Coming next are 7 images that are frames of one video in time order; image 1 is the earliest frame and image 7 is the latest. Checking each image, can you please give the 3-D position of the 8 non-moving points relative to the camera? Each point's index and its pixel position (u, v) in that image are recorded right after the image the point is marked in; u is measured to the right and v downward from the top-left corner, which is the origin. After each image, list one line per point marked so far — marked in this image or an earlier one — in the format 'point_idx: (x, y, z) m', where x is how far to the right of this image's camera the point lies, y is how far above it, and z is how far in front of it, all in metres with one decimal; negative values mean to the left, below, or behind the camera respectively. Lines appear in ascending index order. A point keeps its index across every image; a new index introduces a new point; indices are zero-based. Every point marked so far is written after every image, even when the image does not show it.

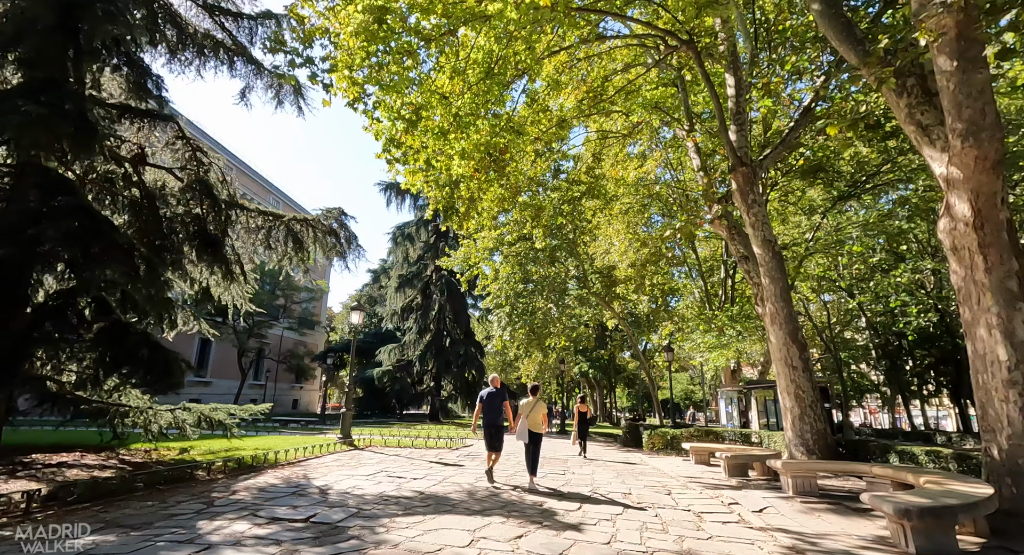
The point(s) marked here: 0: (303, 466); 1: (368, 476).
0: (-2.8, -2.5, +6.7) m
1: (-1.8, -2.4, +6.2) m
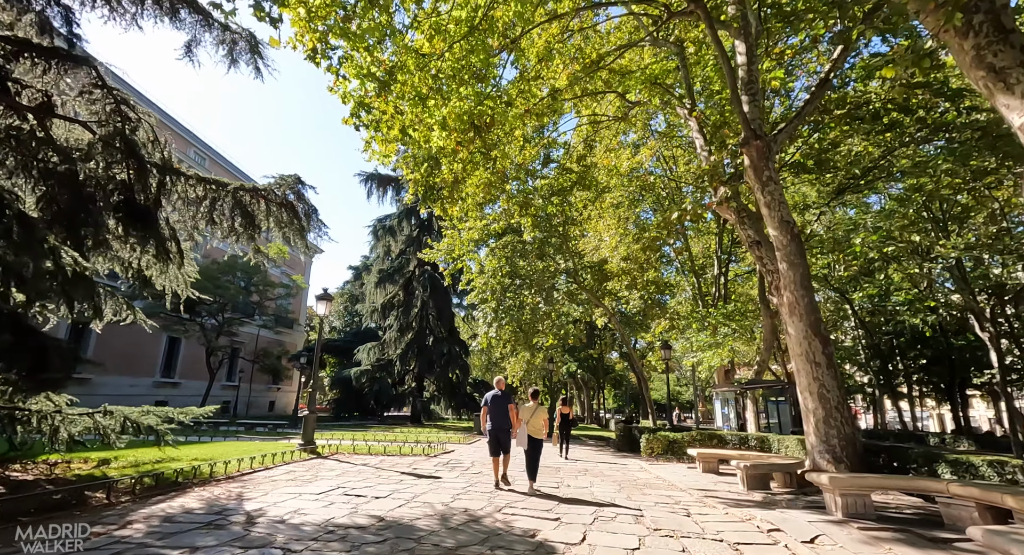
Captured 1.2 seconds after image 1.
0: (-2.9, -2.2, +5.5) m
1: (-1.9, -2.2, +5.0) m
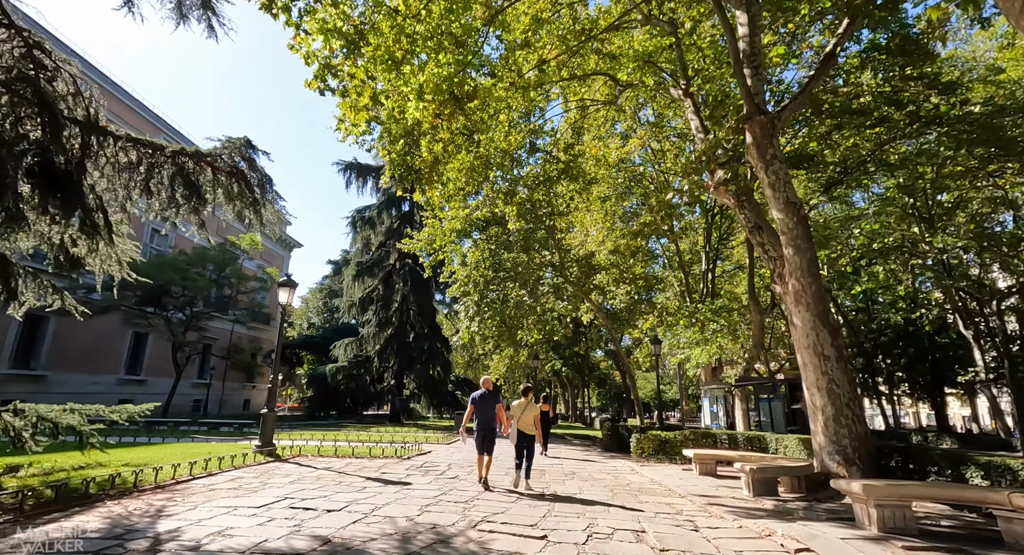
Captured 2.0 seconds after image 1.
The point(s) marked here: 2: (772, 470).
0: (-3.1, -2.0, +4.7) m
1: (-2.1, -1.9, +4.2) m
2: (+3.1, -2.3, +5.9) m
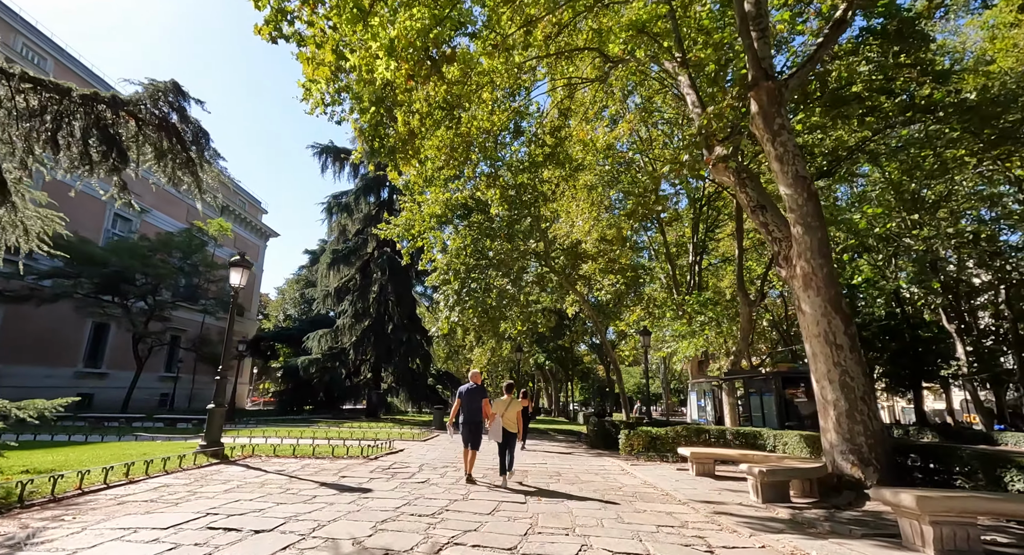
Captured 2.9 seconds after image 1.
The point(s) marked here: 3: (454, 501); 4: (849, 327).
0: (-3.3, -1.7, +3.8) m
1: (-2.3, -1.7, +3.4) m
2: (+2.8, -2.0, +5.2) m
3: (-0.5, -2.1, +4.8) m
4: (+4.3, -0.6, +6.4) m
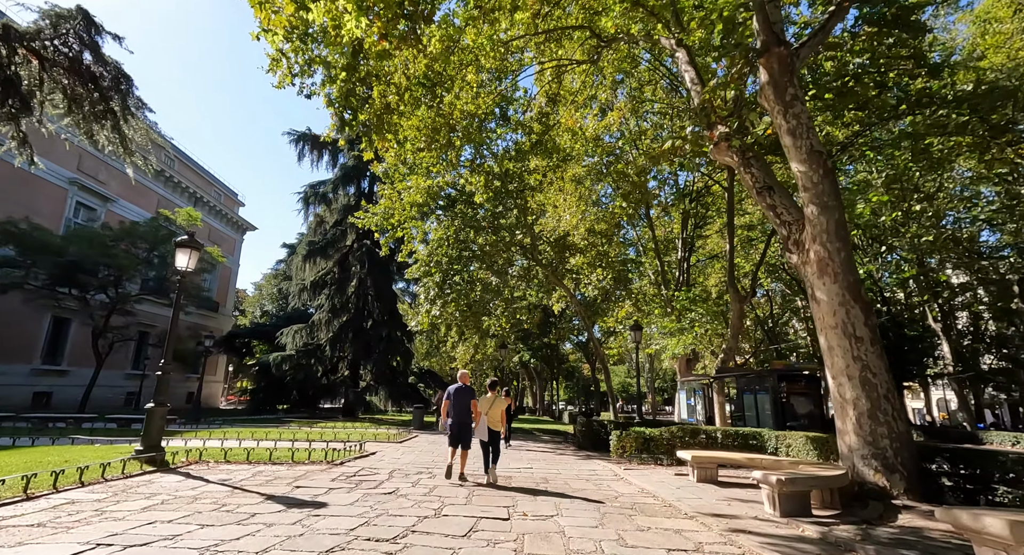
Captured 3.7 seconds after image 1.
0: (-3.5, -1.5, +2.9) m
1: (-2.4, -1.4, +2.5) m
2: (+2.7, -1.8, +4.6) m
3: (-0.7, -1.9, +4.0) m
4: (+4.1, -0.4, +5.8) m
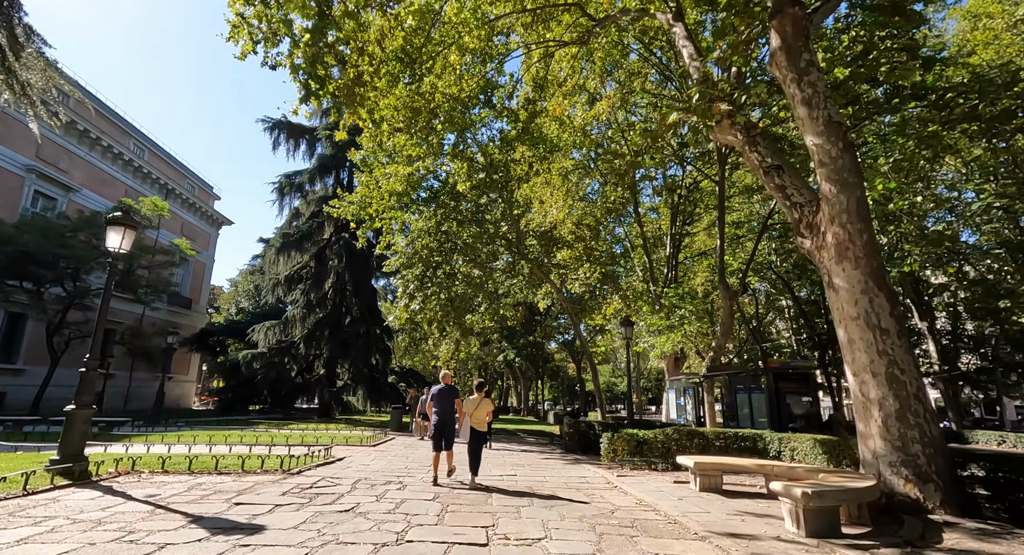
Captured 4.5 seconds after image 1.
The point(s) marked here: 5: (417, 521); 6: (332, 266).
0: (-3.6, -1.3, +2.1) m
1: (-2.5, -1.3, +1.7) m
2: (+2.5, -1.7, +3.9) m
3: (-0.8, -1.7, +3.3) m
4: (+3.9, -0.3, +5.1) m
5: (-0.8, -2.0, +4.2) m
6: (-6.9, +0.5, +19.5) m
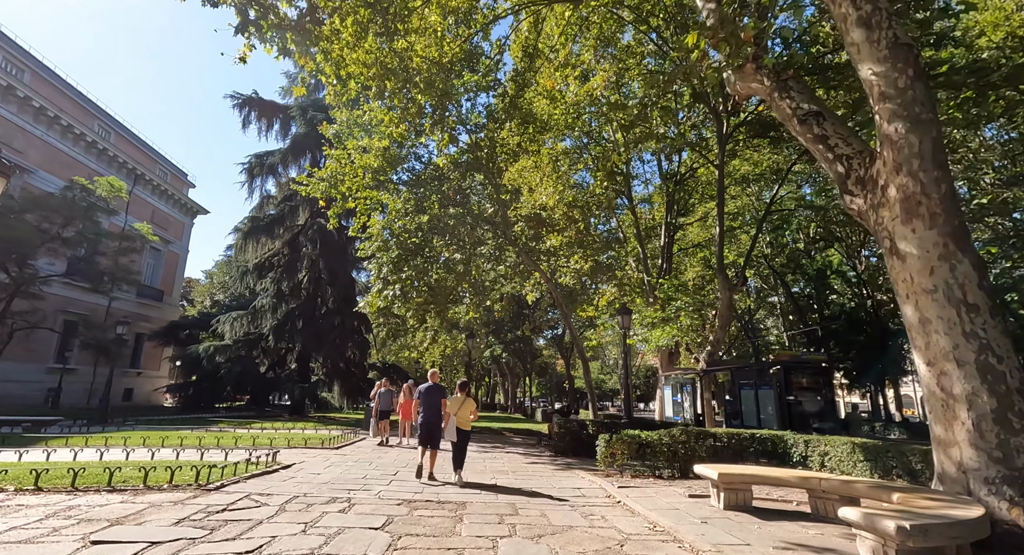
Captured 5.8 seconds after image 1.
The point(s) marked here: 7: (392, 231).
0: (-3.7, -1.0, +0.8) m
1: (-2.6, -0.9, +0.4) m
2: (+2.3, -1.4, +2.7) m
3: (-1.0, -1.4, +2.0) m
4: (+3.7, 0.0, +4.0) m
5: (-1.0, -1.7, +2.9) m
6: (-7.4, +0.9, +18.1) m
7: (-3.6, +1.4, +15.3) m
